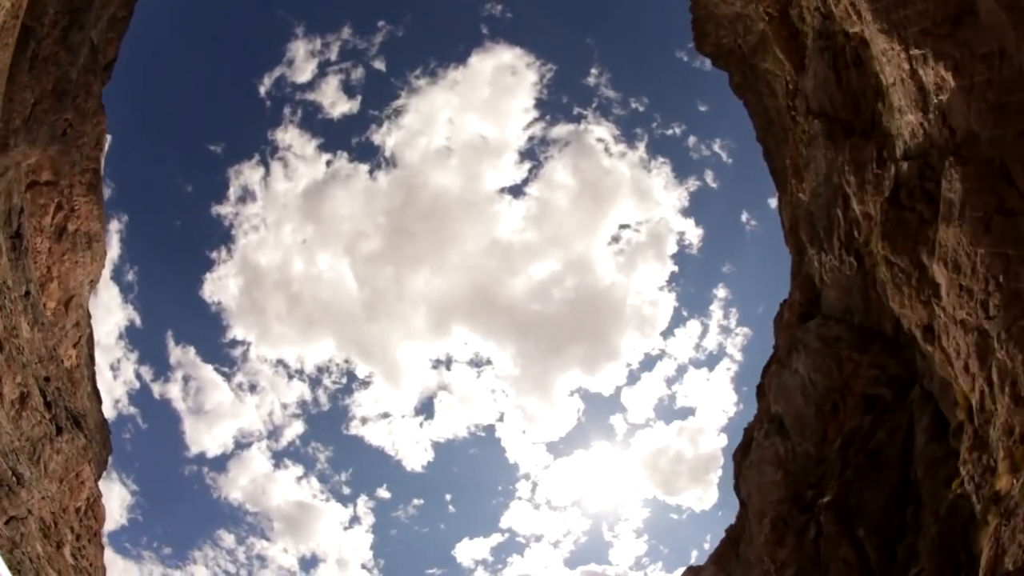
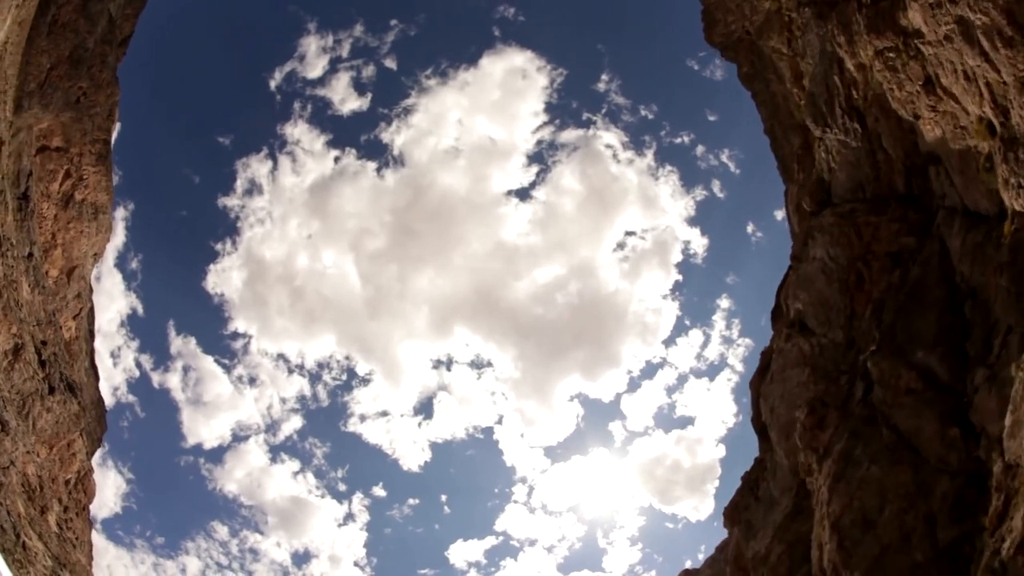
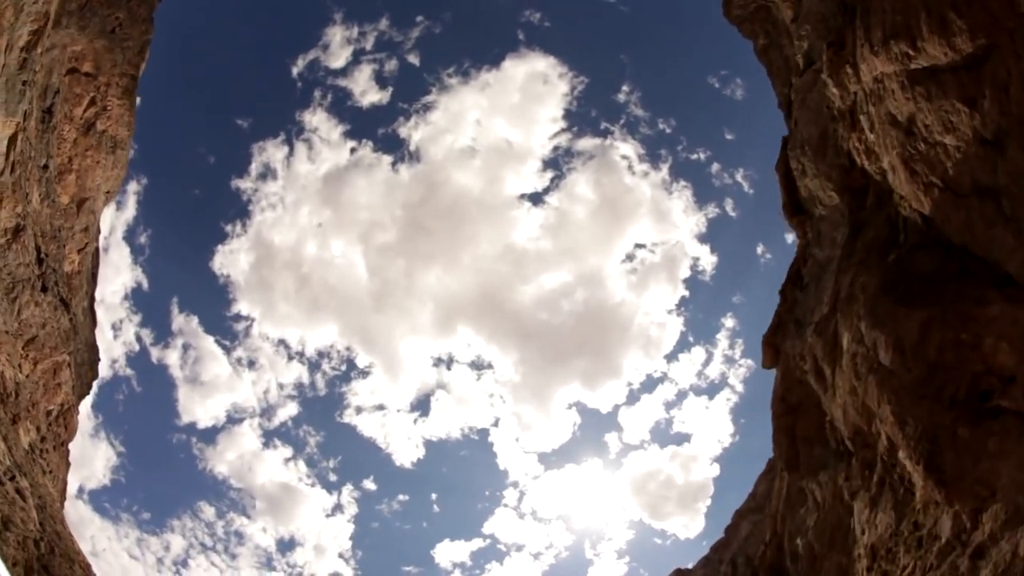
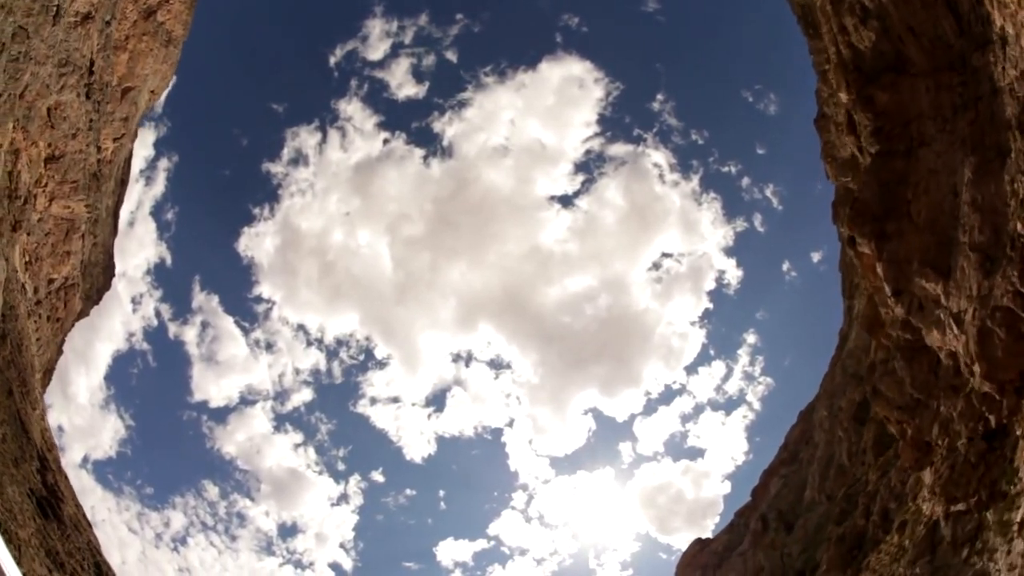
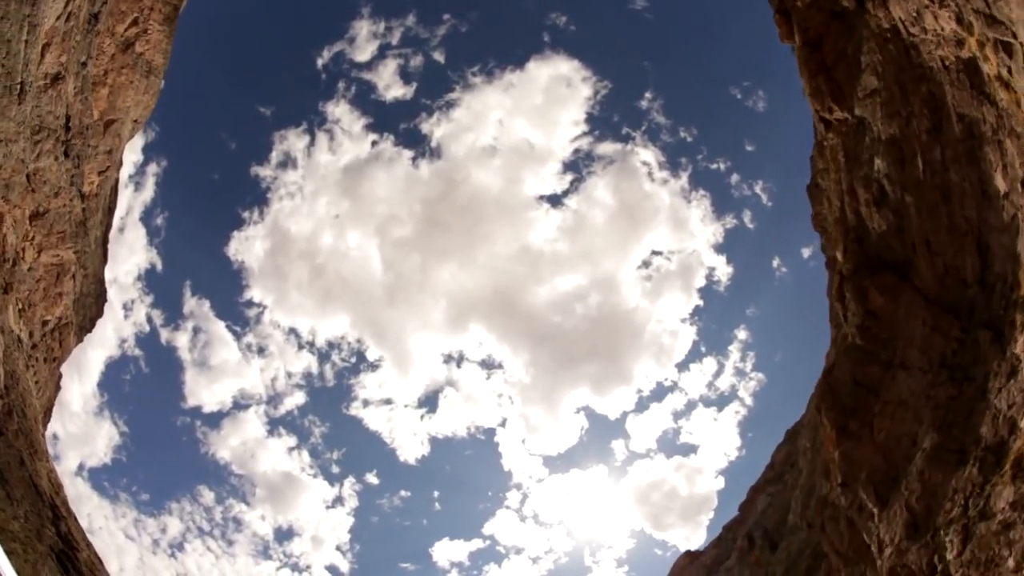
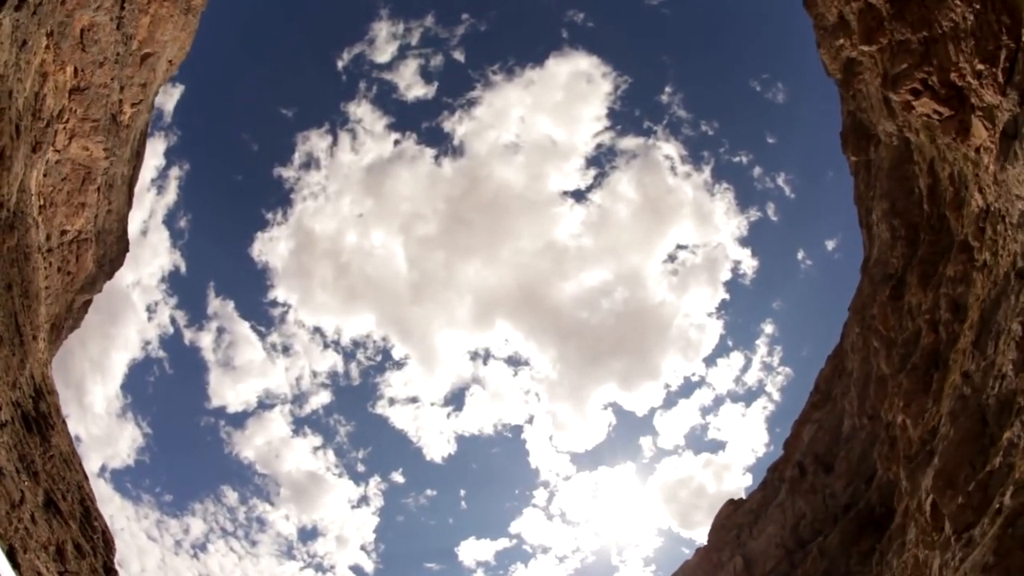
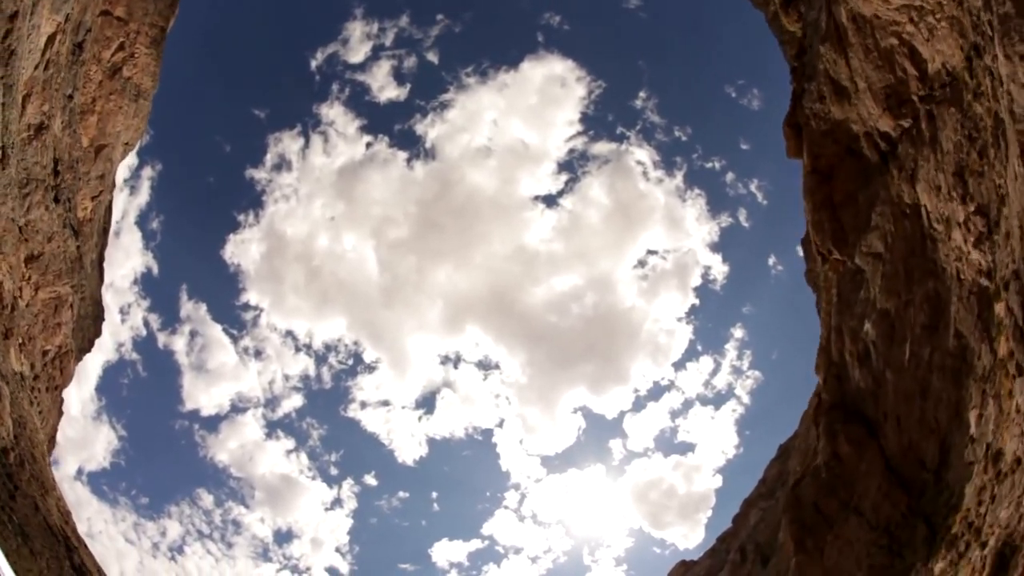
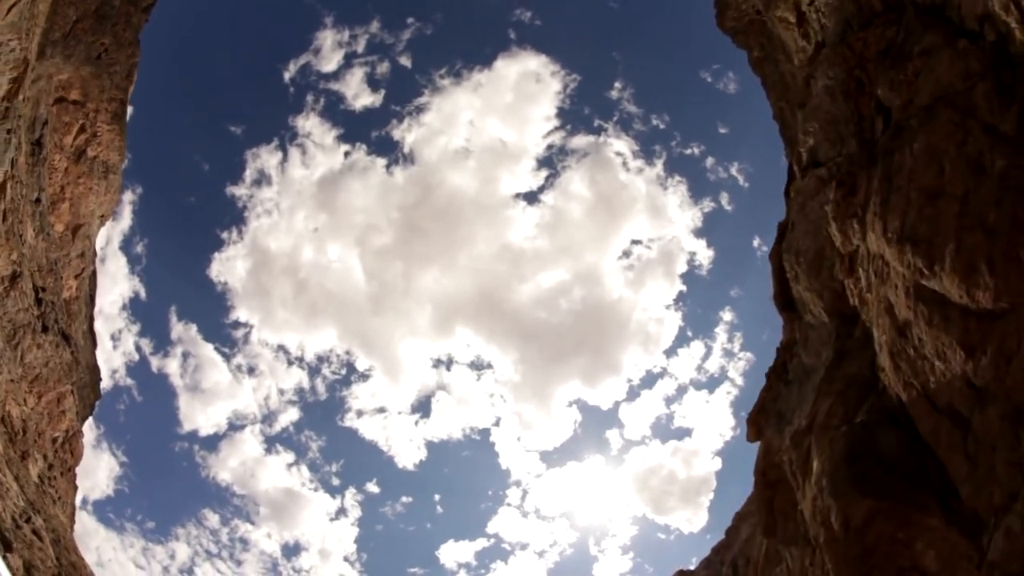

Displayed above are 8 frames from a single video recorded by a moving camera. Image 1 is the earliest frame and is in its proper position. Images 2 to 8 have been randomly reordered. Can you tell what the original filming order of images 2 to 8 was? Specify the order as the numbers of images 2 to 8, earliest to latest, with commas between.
2, 8, 3, 7, 5, 4, 6
